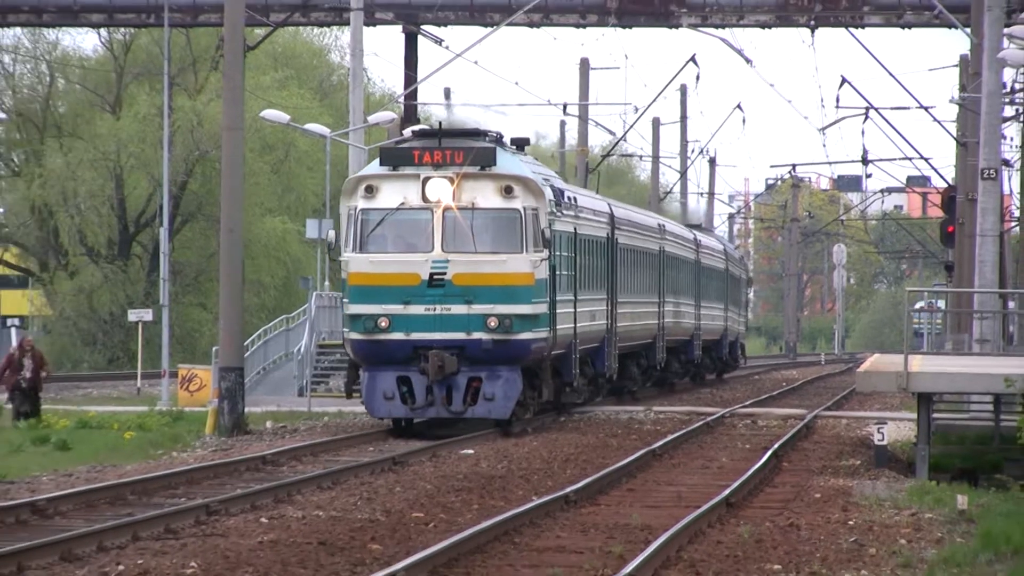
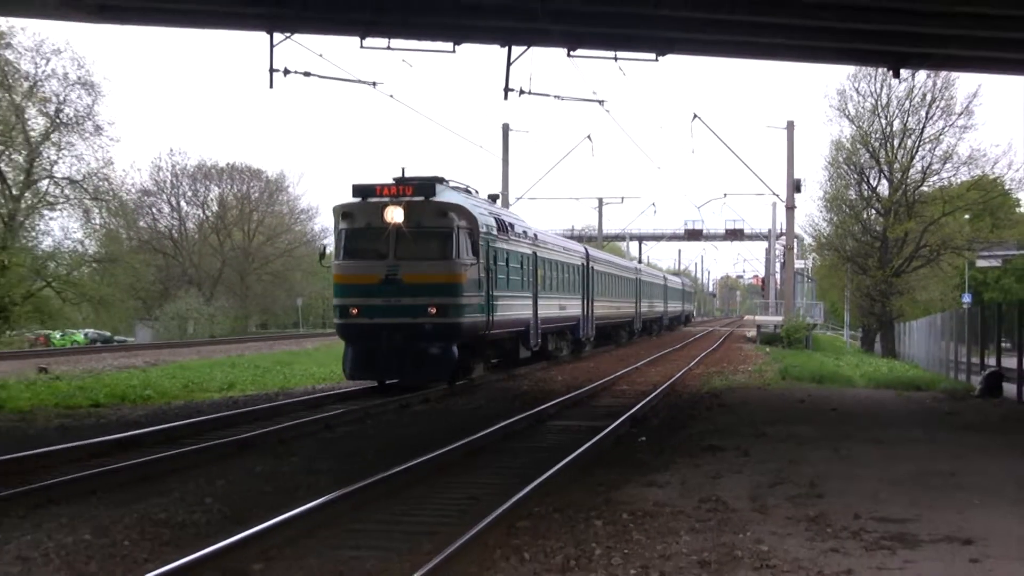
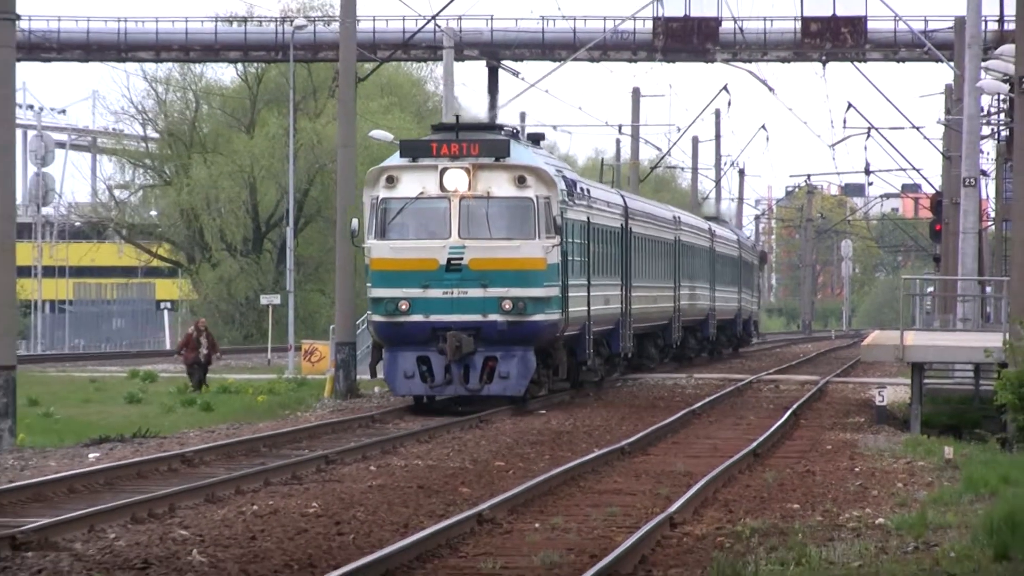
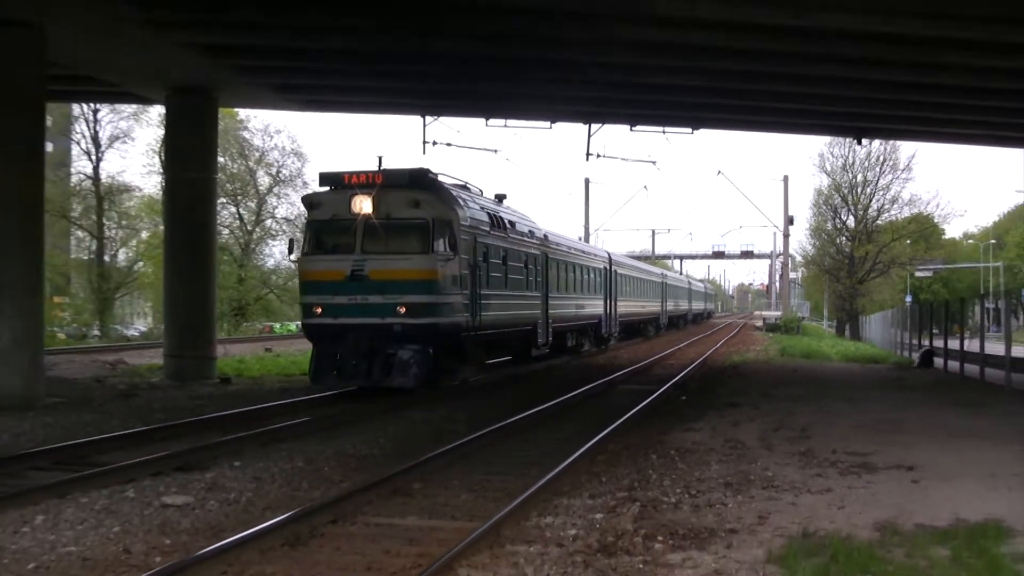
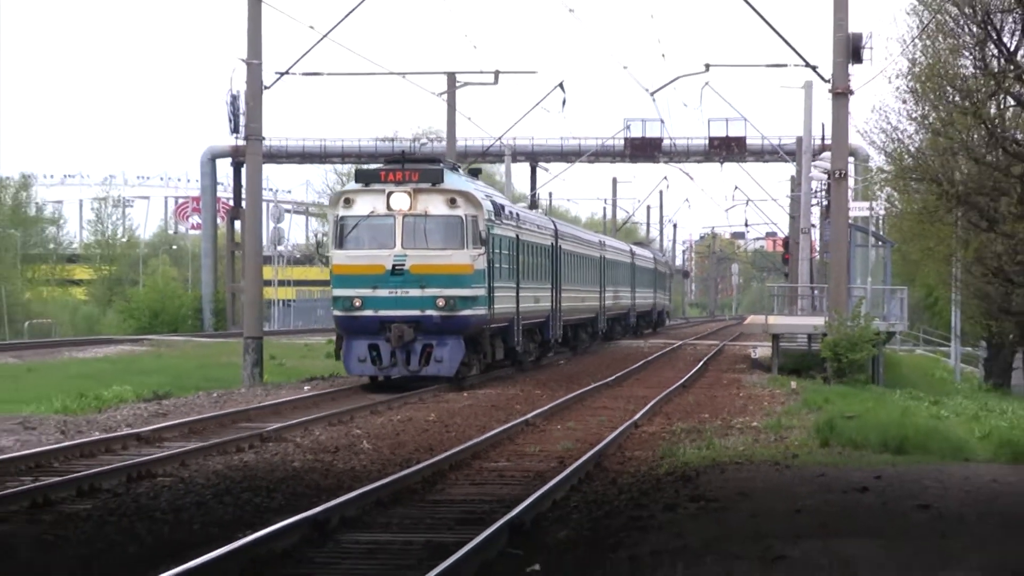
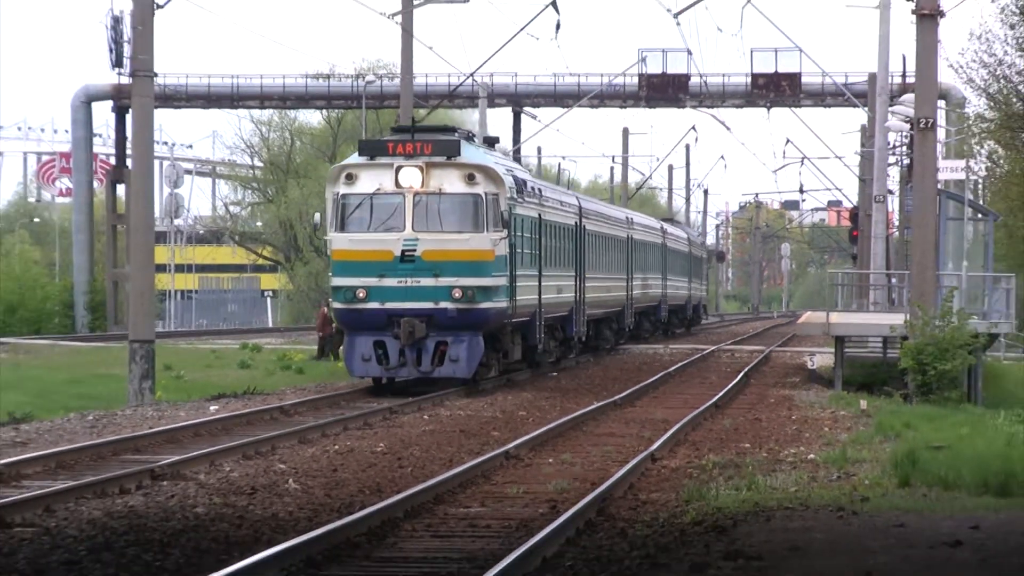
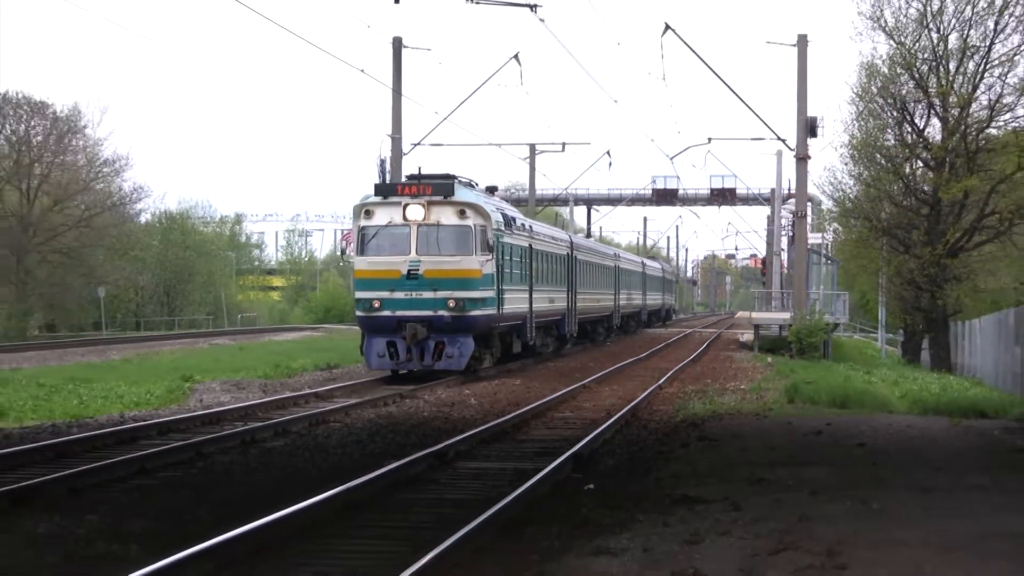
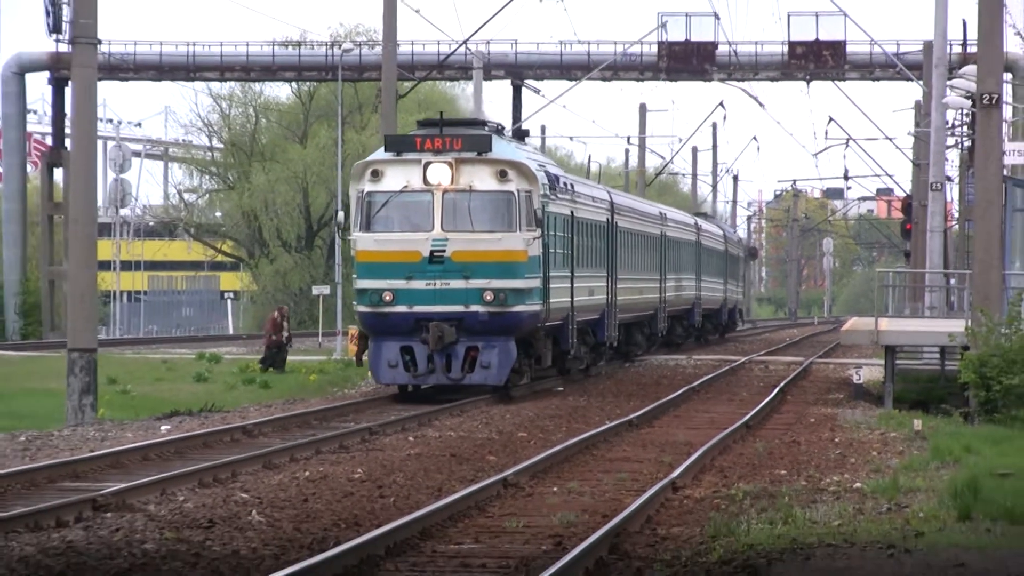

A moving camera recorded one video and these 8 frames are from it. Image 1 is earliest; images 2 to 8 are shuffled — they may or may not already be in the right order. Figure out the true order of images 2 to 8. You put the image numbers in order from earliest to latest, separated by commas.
3, 8, 6, 5, 7, 2, 4
